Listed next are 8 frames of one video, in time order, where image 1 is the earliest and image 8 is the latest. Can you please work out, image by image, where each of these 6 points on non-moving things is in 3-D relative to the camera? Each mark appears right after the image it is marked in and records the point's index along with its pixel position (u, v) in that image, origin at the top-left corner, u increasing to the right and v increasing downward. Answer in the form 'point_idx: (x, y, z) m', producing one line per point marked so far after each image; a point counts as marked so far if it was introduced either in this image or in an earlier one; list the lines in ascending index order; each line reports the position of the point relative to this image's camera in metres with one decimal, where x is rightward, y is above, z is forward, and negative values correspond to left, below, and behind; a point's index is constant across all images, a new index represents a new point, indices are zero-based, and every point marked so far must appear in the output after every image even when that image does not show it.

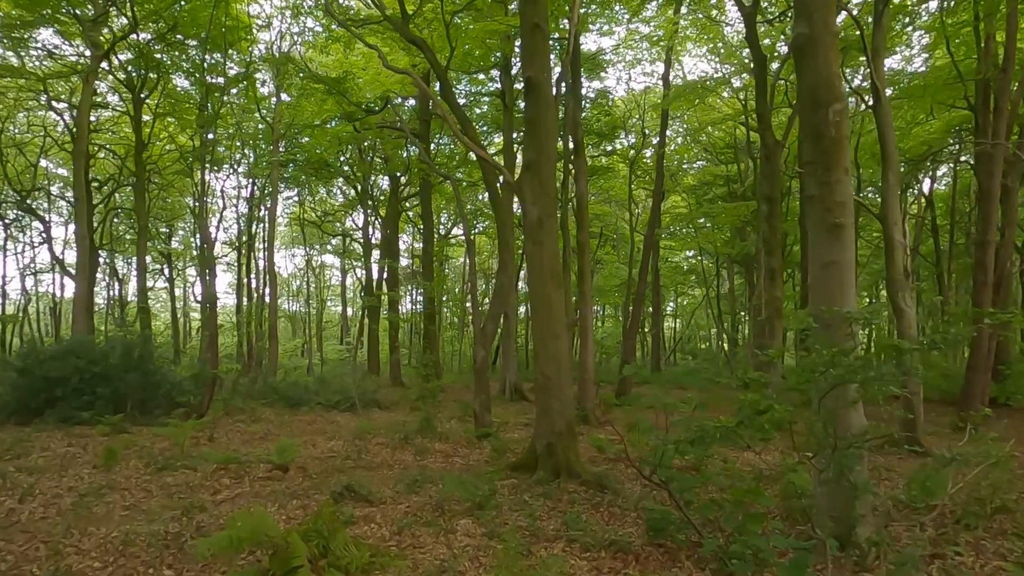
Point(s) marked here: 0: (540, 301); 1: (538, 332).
0: (+0.3, -0.1, +6.6) m
1: (+0.3, -0.4, +6.6) m
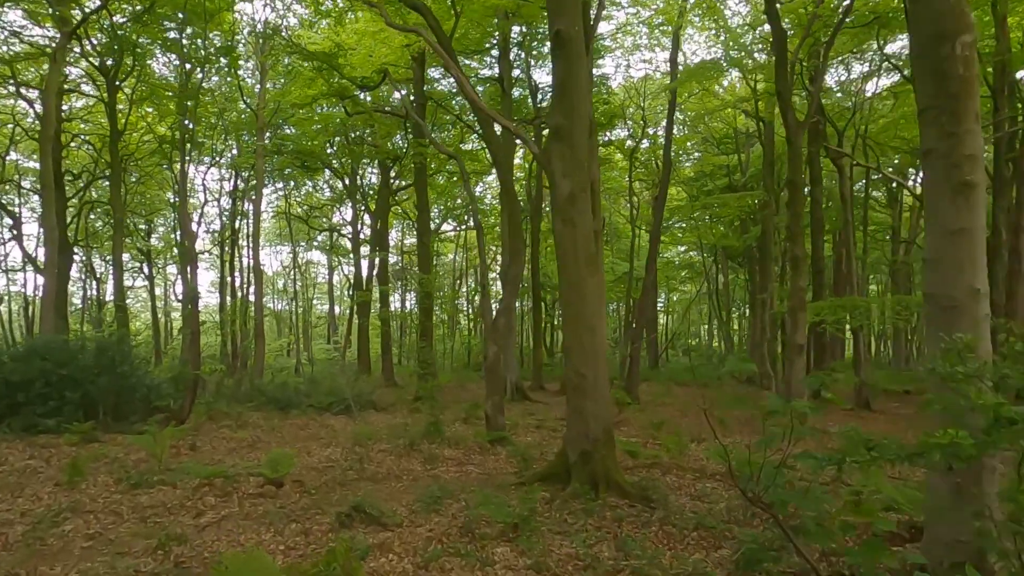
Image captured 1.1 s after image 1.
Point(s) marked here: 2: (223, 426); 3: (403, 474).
0: (+0.5, 0.0, +5.8) m
1: (+0.5, -0.3, +5.8) m
2: (-4.3, -2.1, +9.8) m
3: (-1.1, -1.9, +6.7) m
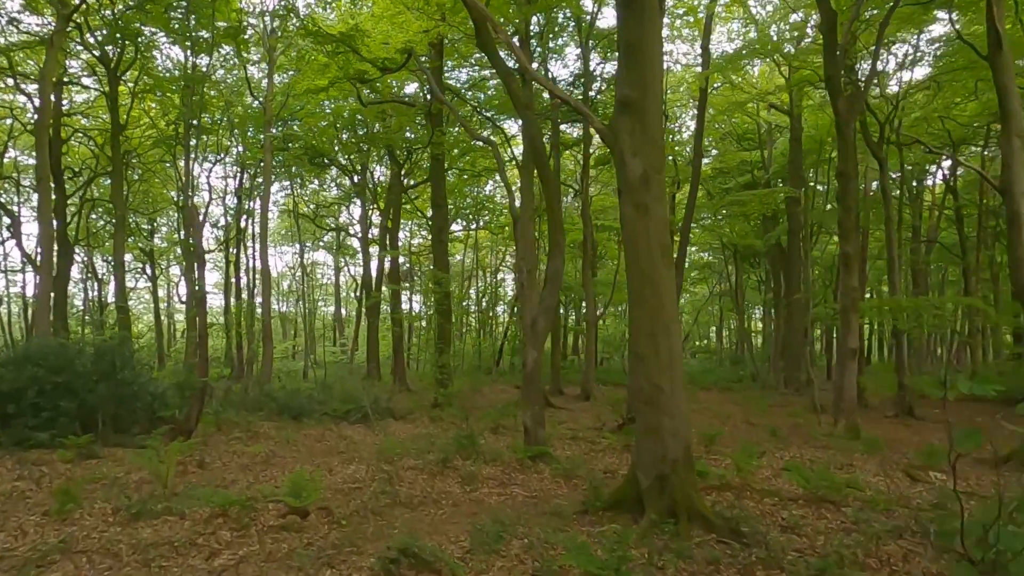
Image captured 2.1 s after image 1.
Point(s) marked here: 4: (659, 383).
0: (+1.0, 0.0, +5.0) m
1: (+1.0, -0.3, +5.0) m
2: (-3.8, -2.1, +9.0) m
3: (-0.6, -1.9, +5.9) m
4: (+1.1, -0.7, +4.9) m
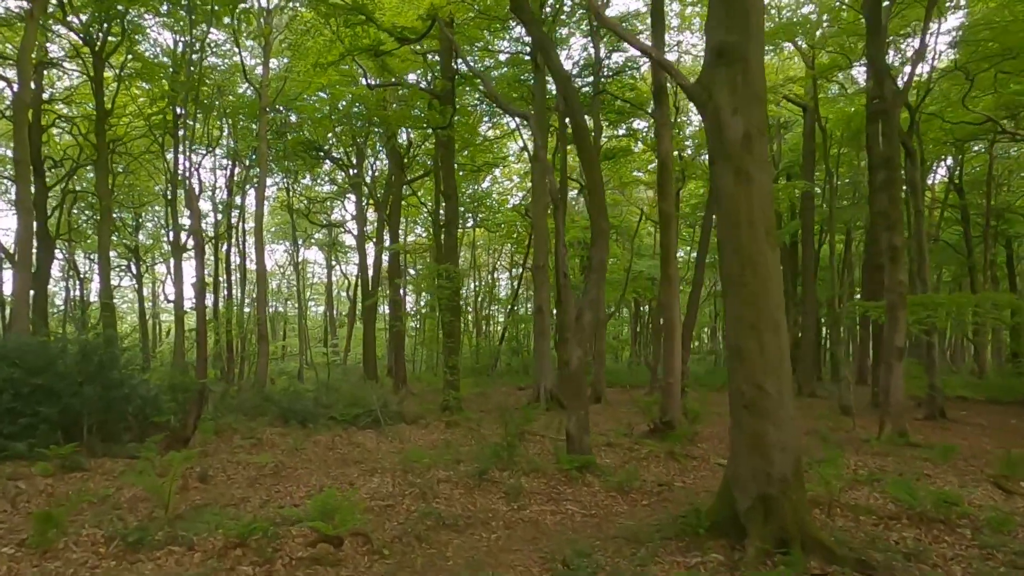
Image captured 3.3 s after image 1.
0: (+1.5, +0.1, +4.2) m
1: (+1.5, -0.2, +4.2) m
2: (-3.4, -1.9, +8.1) m
3: (-0.2, -1.8, +5.1) m
4: (+1.6, -0.6, +4.1) m
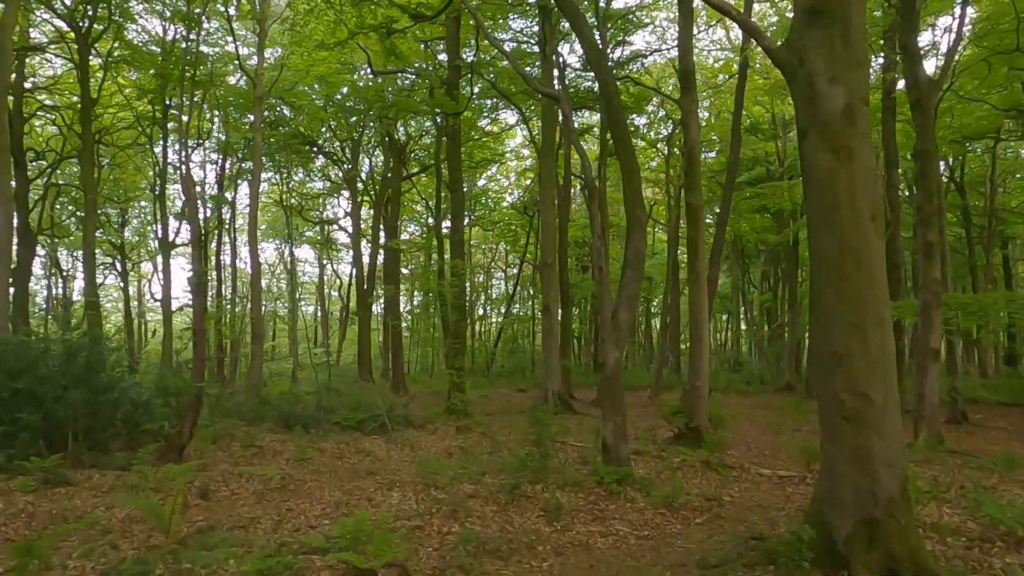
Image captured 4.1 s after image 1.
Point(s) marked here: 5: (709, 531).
0: (+1.8, +0.2, +3.6) m
1: (+1.8, -0.1, +3.6) m
2: (-3.1, -1.9, +7.4) m
3: (+0.2, -1.7, +4.5) m
4: (+1.9, -0.6, +3.6) m
5: (+1.5, -1.9, +5.0) m
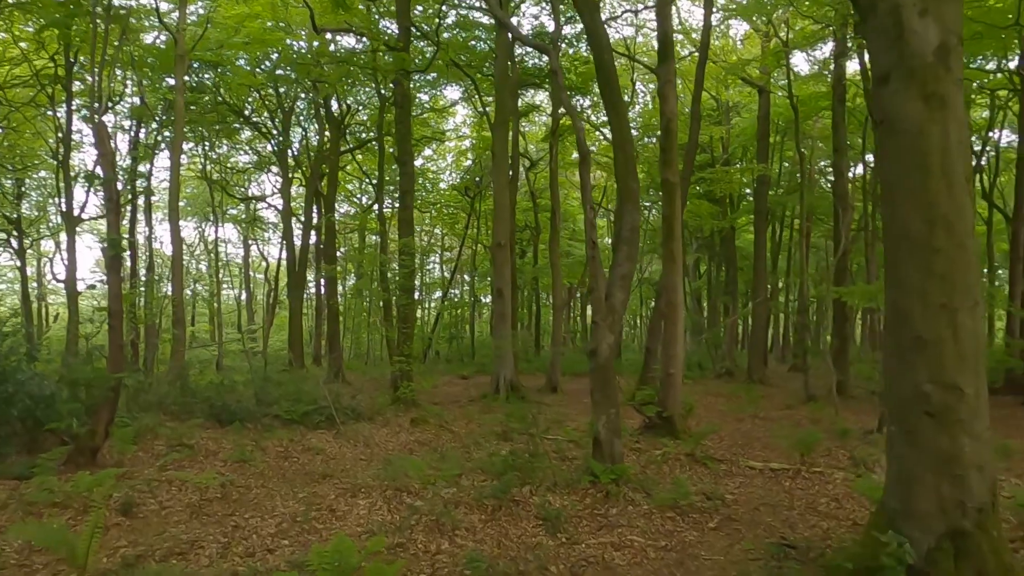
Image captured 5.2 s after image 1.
0: (+2.0, +0.3, +3.1) m
1: (+1.9, 0.0, +3.1) m
2: (-3.4, -1.6, +6.4) m
3: (+0.2, -1.6, +3.8) m
4: (+2.1, -0.4, +3.1) m
5: (+1.5, -1.7, +4.5) m
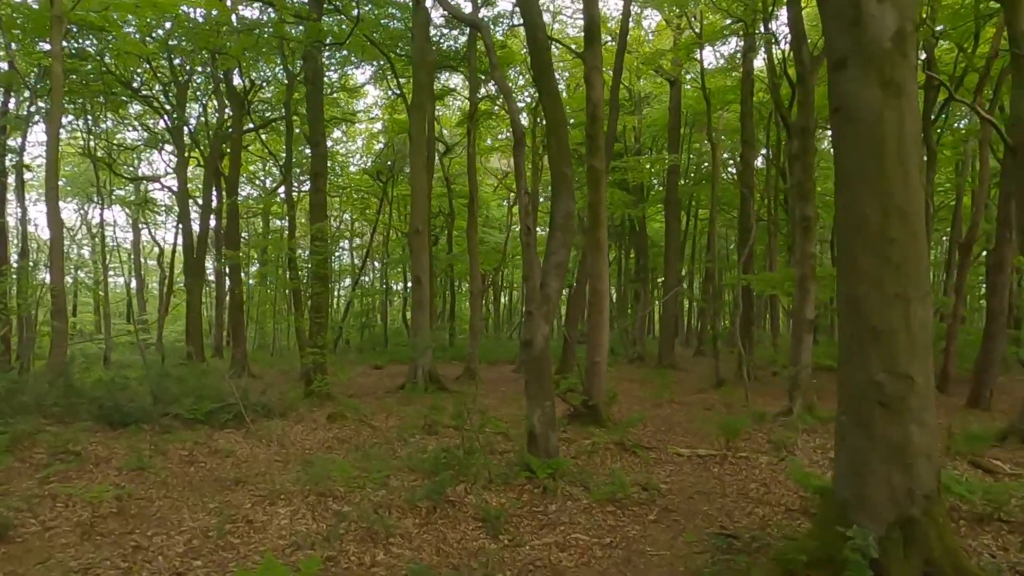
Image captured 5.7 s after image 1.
0: (+1.7, +0.4, +3.0) m
1: (+1.7, 0.0, +3.1) m
2: (-4.0, -1.5, +5.6) m
3: (-0.1, -1.5, +3.6) m
4: (+1.8, -0.4, +3.1) m
5: (+1.1, -1.6, +4.4) m
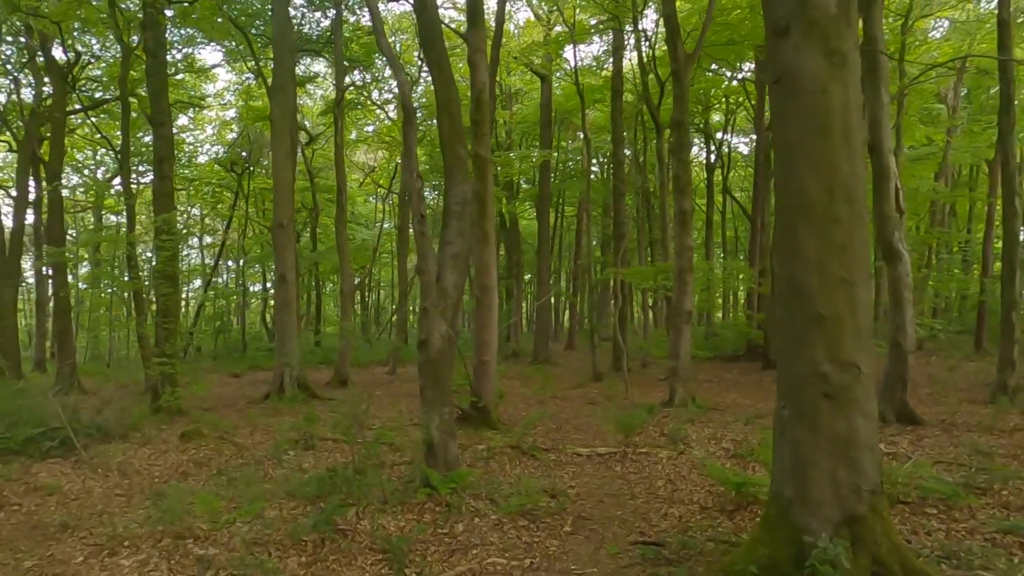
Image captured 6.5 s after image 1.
0: (+1.4, +0.4, +2.8) m
1: (+1.4, +0.1, +2.8) m
2: (-4.7, -1.6, +4.2) m
3: (-0.5, -1.5, +3.0) m
4: (+1.5, -0.3, +2.9) m
5: (+0.5, -1.6, +4.0) m
